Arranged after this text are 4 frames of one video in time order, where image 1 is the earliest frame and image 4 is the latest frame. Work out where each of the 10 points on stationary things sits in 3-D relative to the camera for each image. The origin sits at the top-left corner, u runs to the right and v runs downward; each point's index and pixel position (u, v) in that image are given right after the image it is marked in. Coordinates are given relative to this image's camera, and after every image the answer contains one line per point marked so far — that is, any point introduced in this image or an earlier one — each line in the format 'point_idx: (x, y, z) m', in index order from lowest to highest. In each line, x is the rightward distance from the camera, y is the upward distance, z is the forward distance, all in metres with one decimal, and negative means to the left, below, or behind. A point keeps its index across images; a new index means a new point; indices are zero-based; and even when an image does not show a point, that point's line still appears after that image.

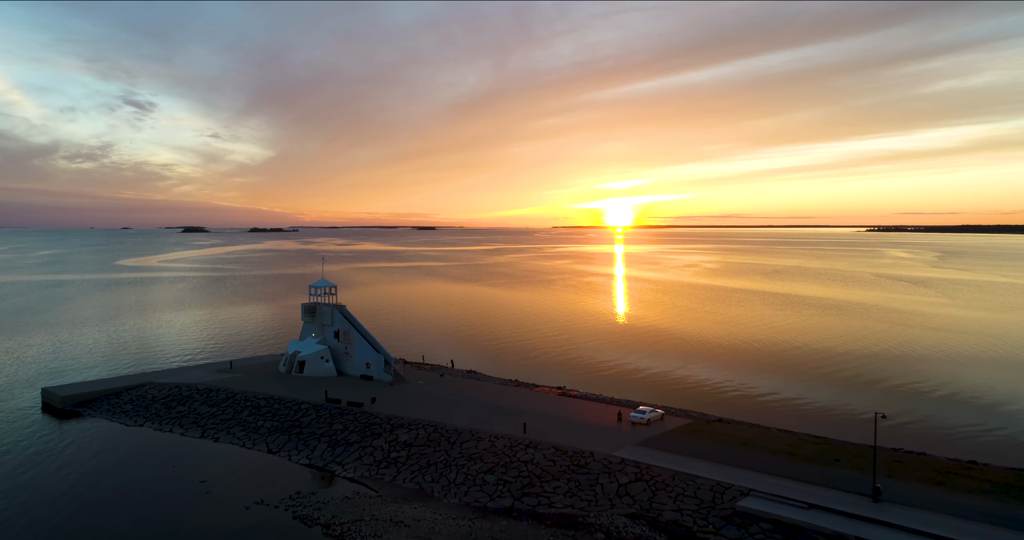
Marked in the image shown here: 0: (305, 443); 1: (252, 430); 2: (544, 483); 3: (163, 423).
0: (-7.0, -5.9, +17.1) m
1: (-9.3, -5.8, +18.0) m
2: (+0.9, -5.9, +13.8) m
3: (-13.2, -5.8, +18.9) m
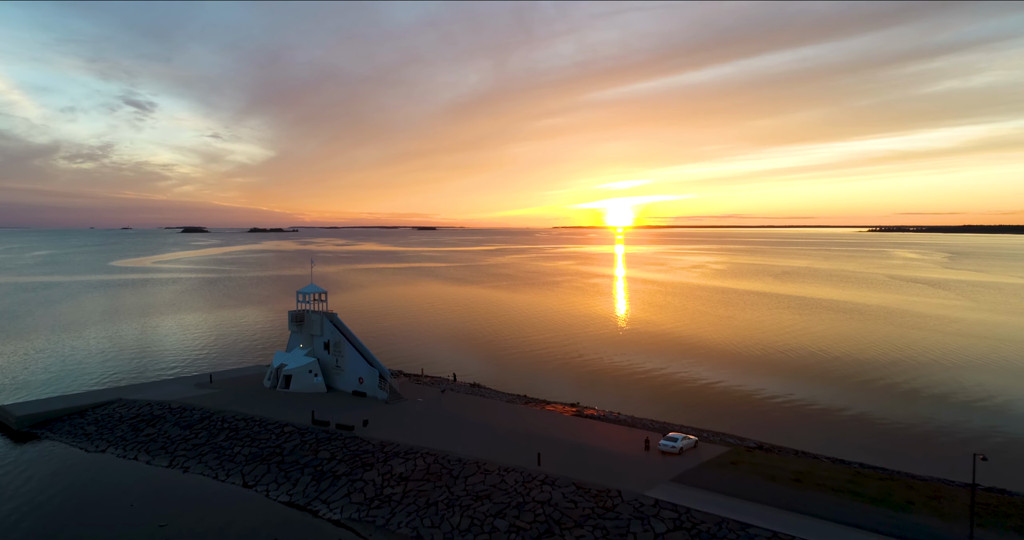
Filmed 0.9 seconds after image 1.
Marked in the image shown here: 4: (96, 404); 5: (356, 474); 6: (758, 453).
0: (-6.7, -6.1, +14.9) m
1: (-9.0, -5.9, +15.8) m
2: (+1.2, -6.1, +11.7) m
3: (-12.8, -6.0, +16.8) m
4: (-16.4, -5.3, +19.7) m
5: (-4.5, -5.9, +14.5) m
6: (+7.3, -5.4, +14.8) m
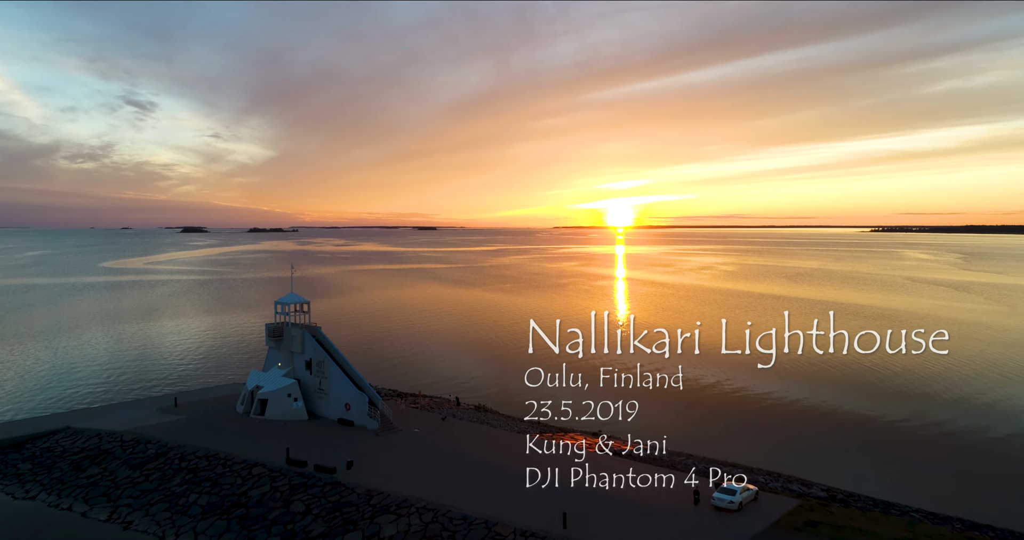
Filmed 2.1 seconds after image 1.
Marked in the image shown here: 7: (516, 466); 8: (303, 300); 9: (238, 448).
0: (-6.3, -6.3, +12.0) m
1: (-8.6, -6.2, +13.0) m
2: (+1.6, -6.3, +8.8) m
3: (-12.4, -6.2, +13.9) m
4: (-15.9, -5.5, +16.9) m
5: (-4.1, -6.1, +11.6) m
6: (+7.7, -5.7, +12.0) m
7: (+0.2, -5.6, +14.8) m
8: (-7.8, -1.1, +18.7) m
9: (-8.3, -5.4, +15.2) m
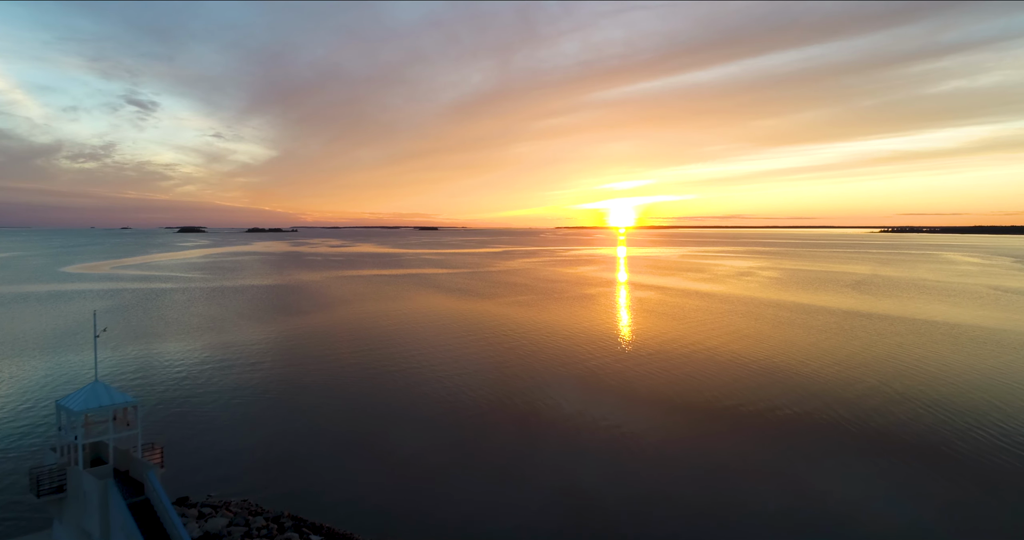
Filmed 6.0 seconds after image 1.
0: (-4.6, -7.2, +1.3) m
1: (-7.0, -7.1, +2.3) m
2: (+3.3, -7.2, -2.0) m
3: (-10.8, -7.1, +3.2) m
4: (-14.3, -6.4, +6.2) m
5: (-2.5, -7.0, +0.9) m
6: (+9.3, -6.6, +1.2) m
7: (+1.8, -6.5, +4.0) m
8: (-6.1, -2.0, +7.9) m
9: (-6.6, -6.3, +4.5) m
